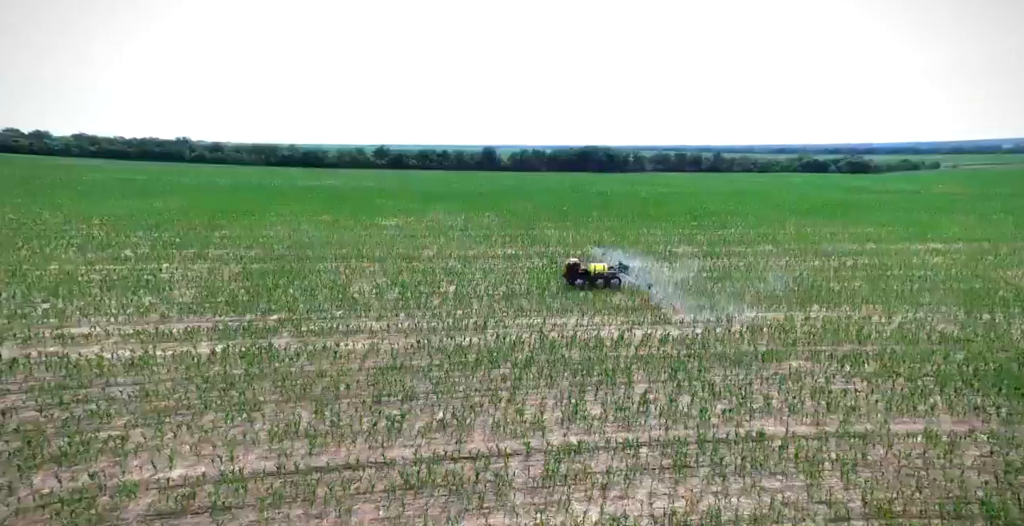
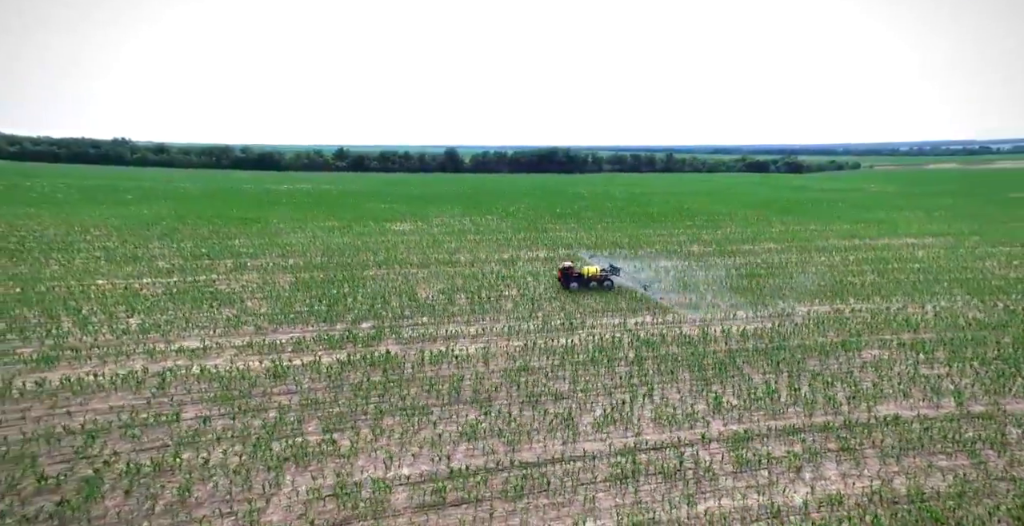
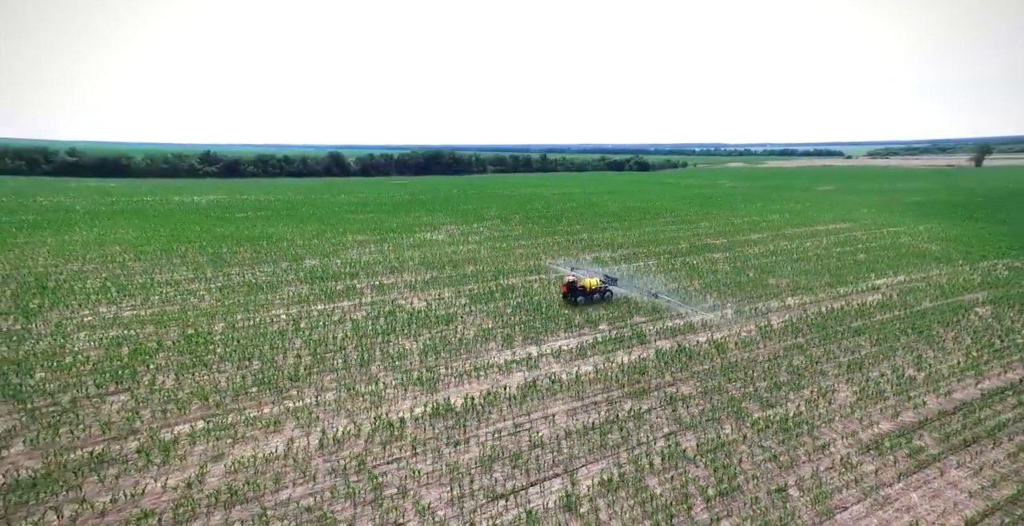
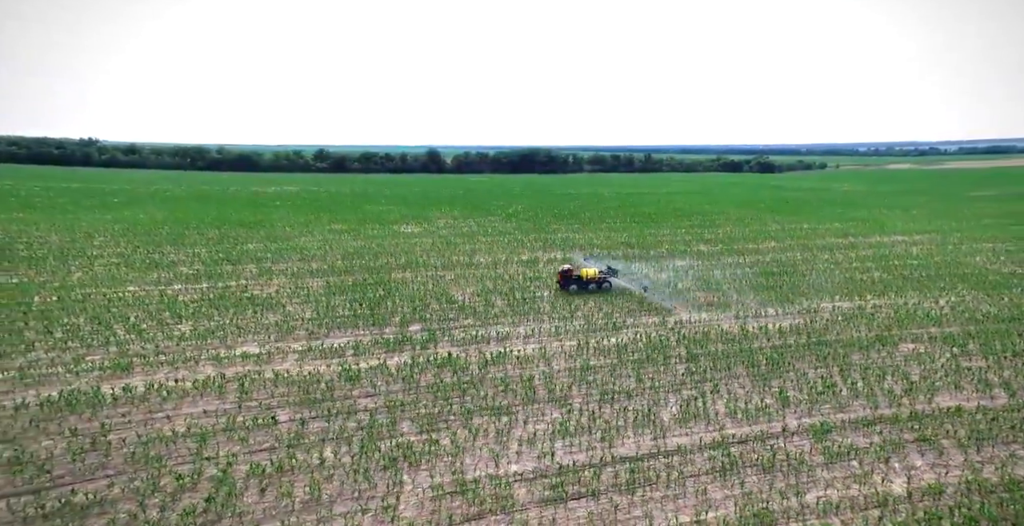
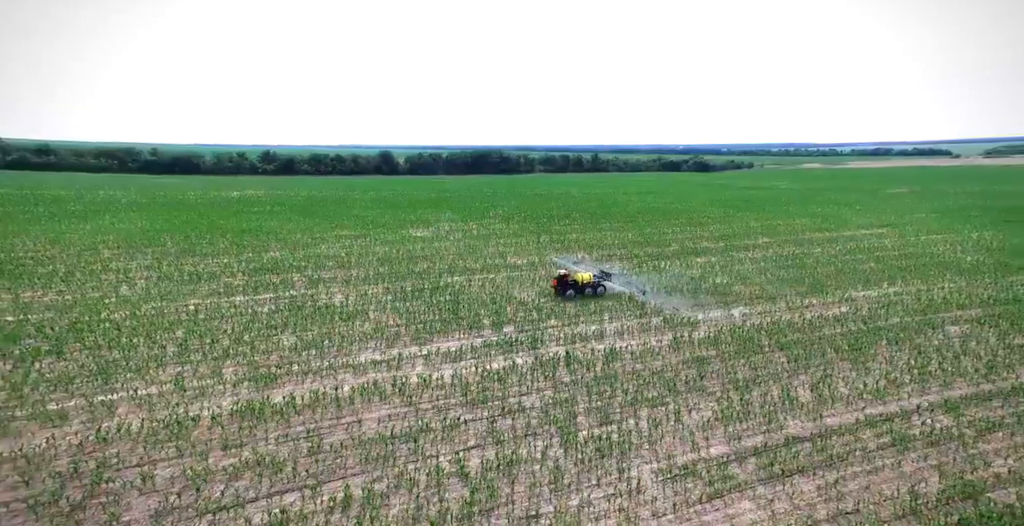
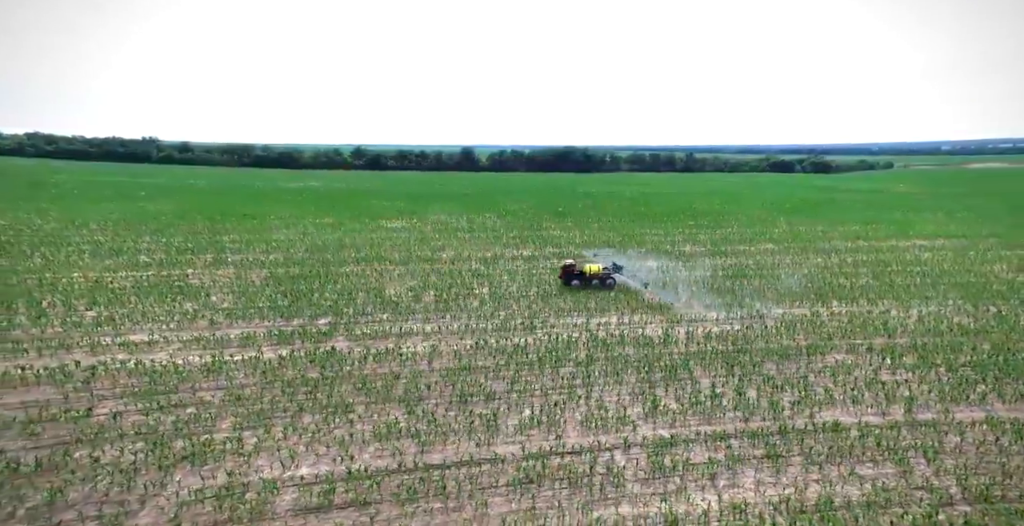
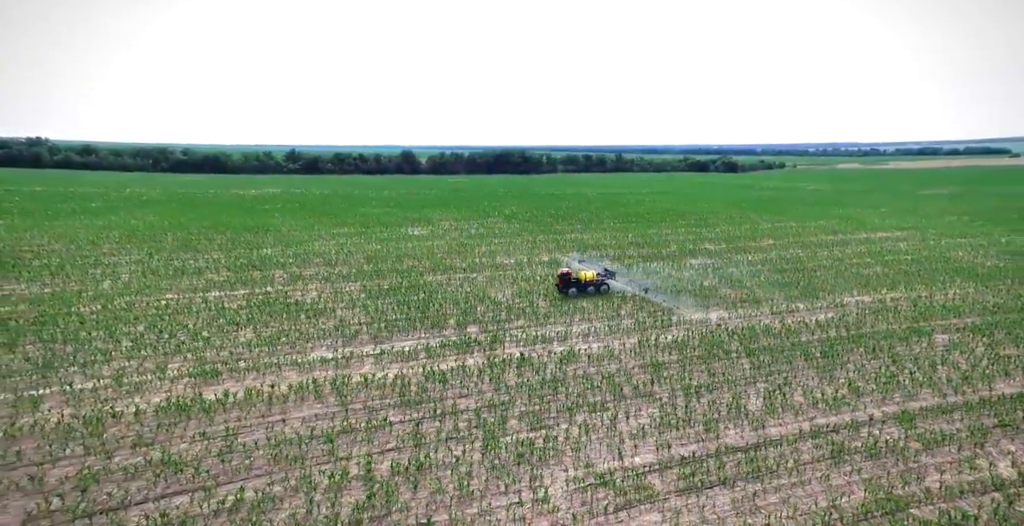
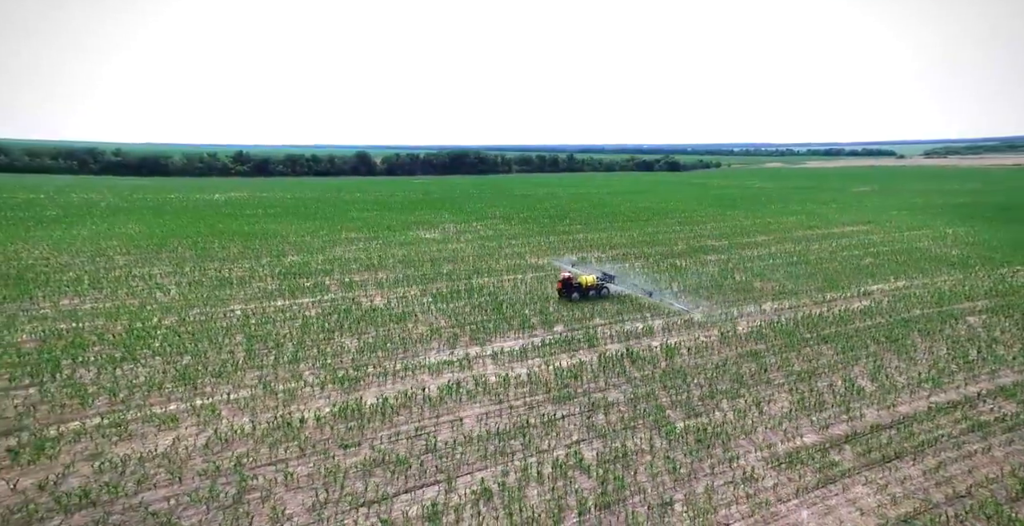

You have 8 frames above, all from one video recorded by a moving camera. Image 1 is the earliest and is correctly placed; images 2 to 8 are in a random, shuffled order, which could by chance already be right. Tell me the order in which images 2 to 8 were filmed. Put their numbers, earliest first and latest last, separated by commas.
6, 2, 4, 7, 5, 8, 3
